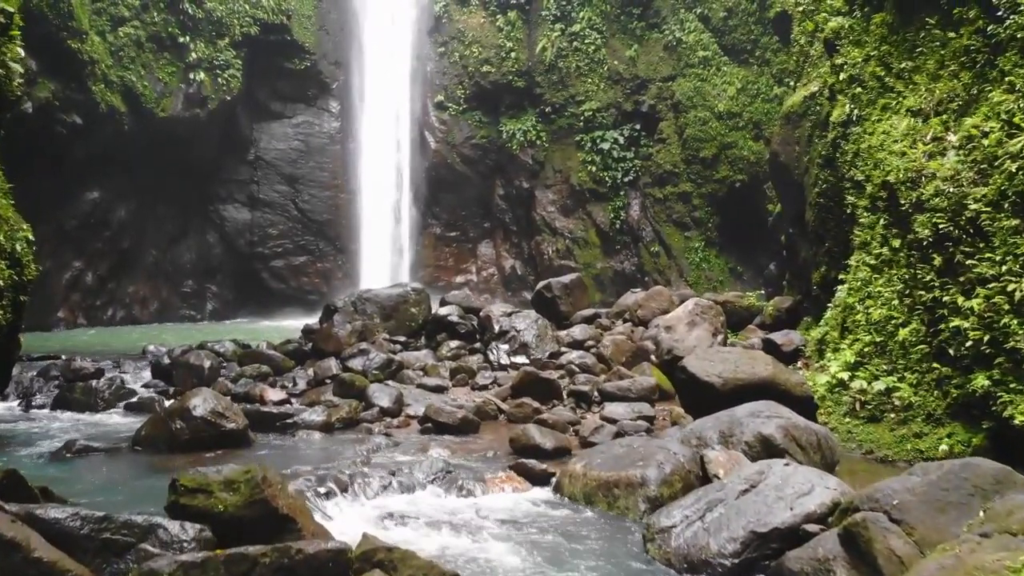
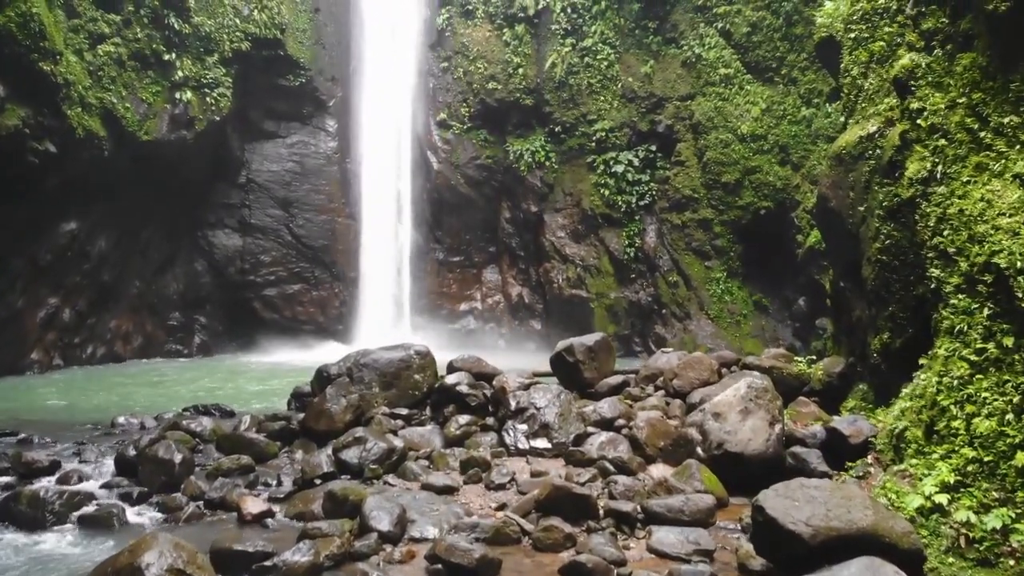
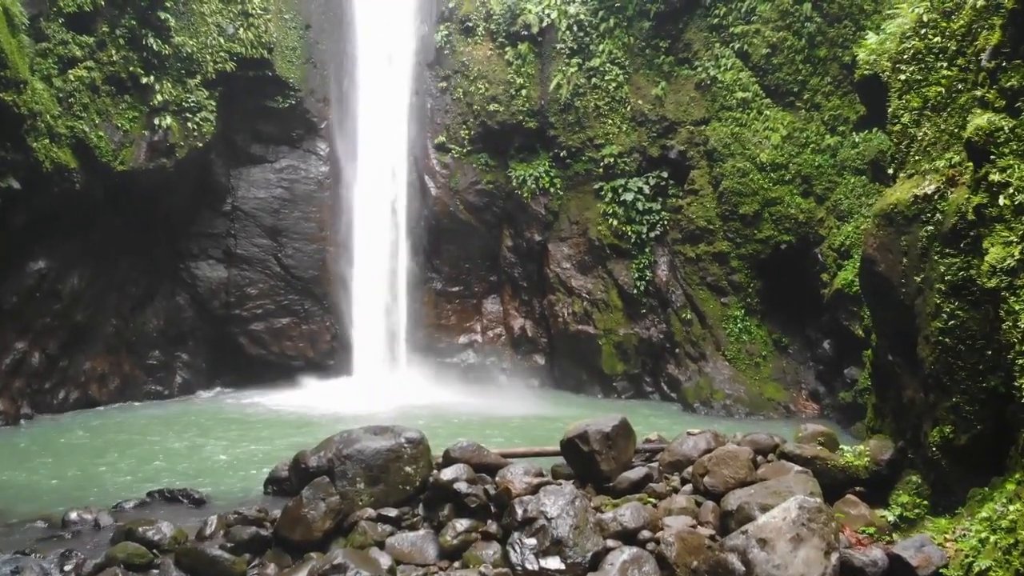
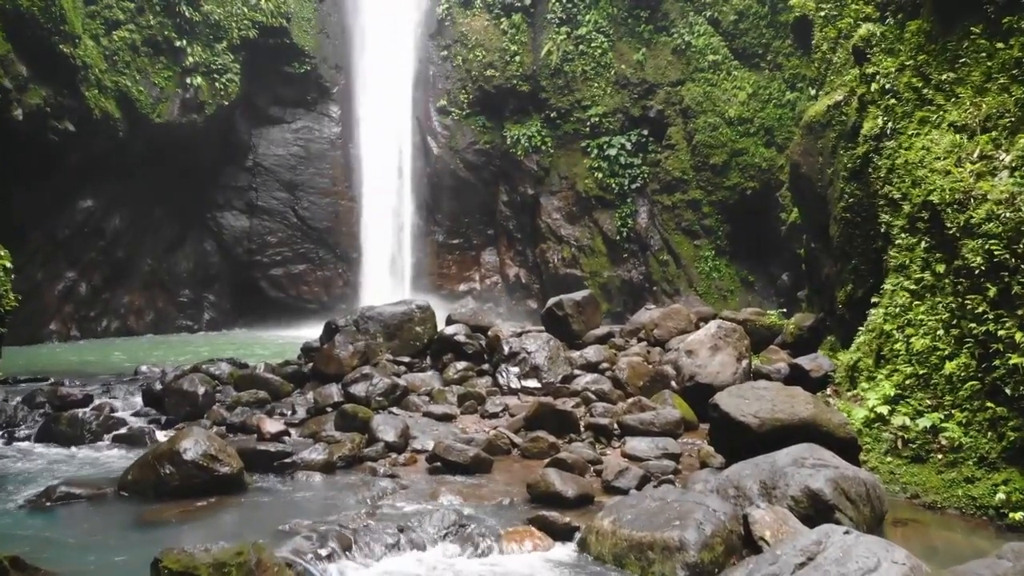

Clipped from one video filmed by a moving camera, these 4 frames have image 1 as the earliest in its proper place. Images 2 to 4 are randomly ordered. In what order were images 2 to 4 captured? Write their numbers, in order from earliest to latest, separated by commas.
4, 2, 3
